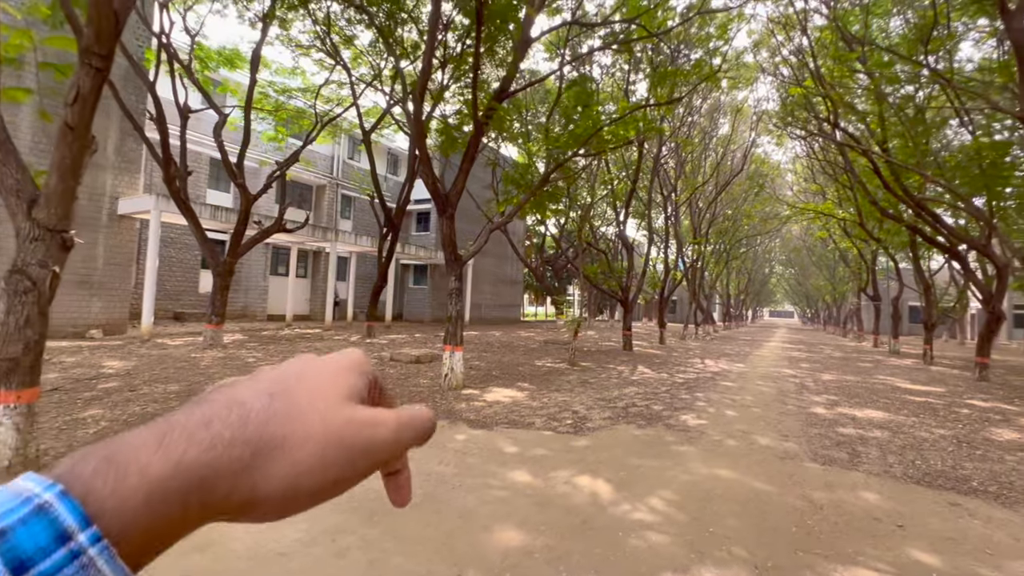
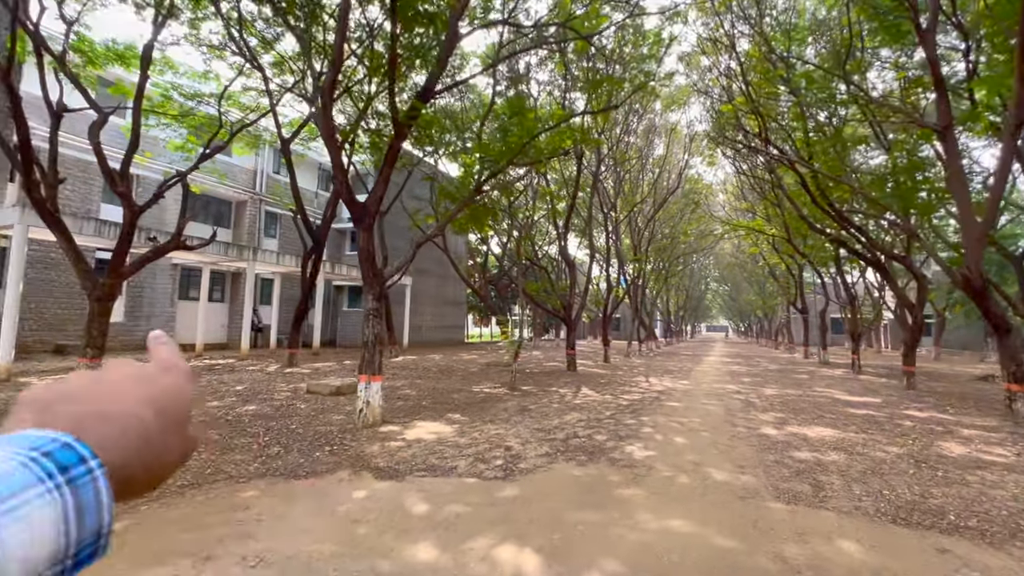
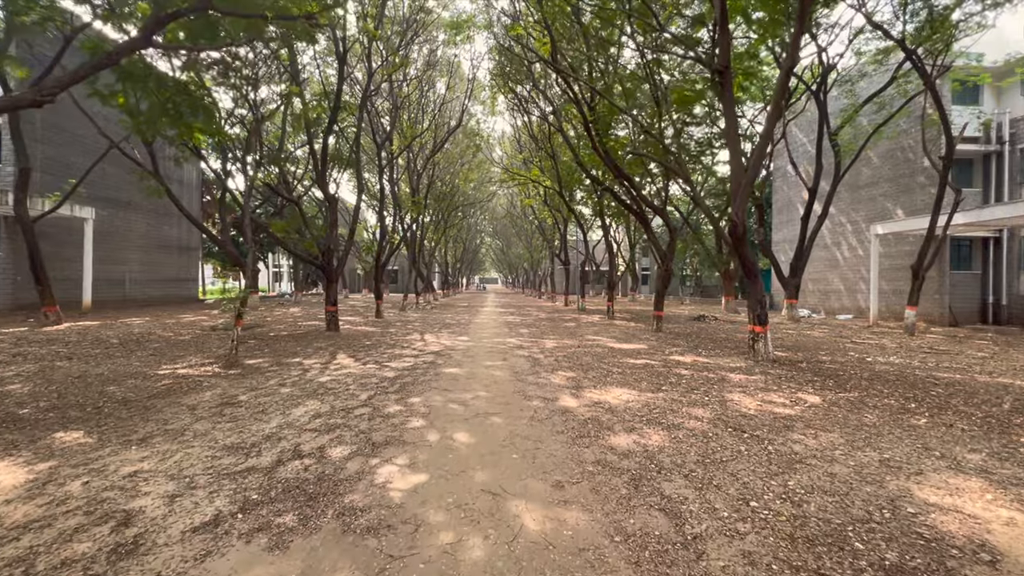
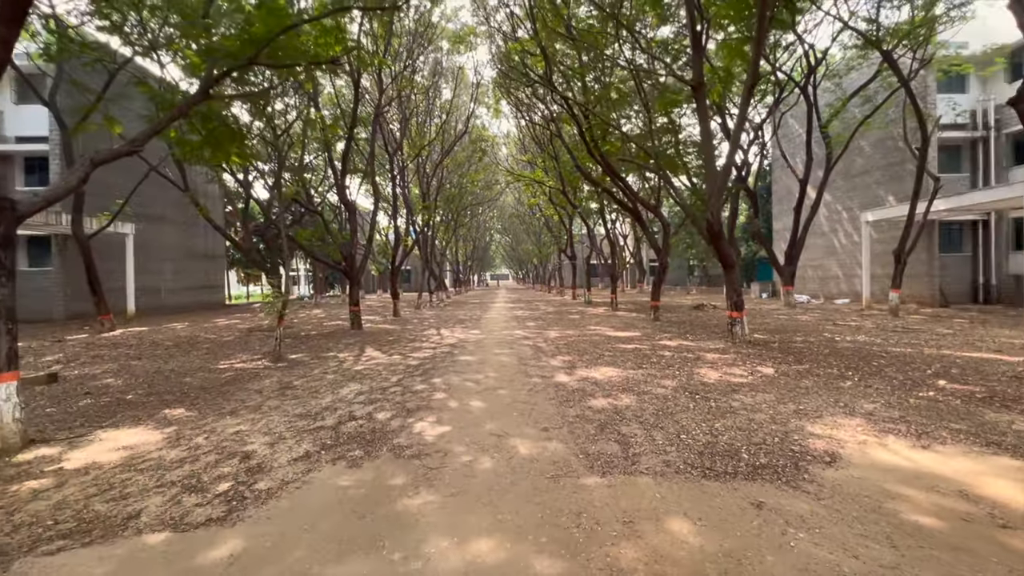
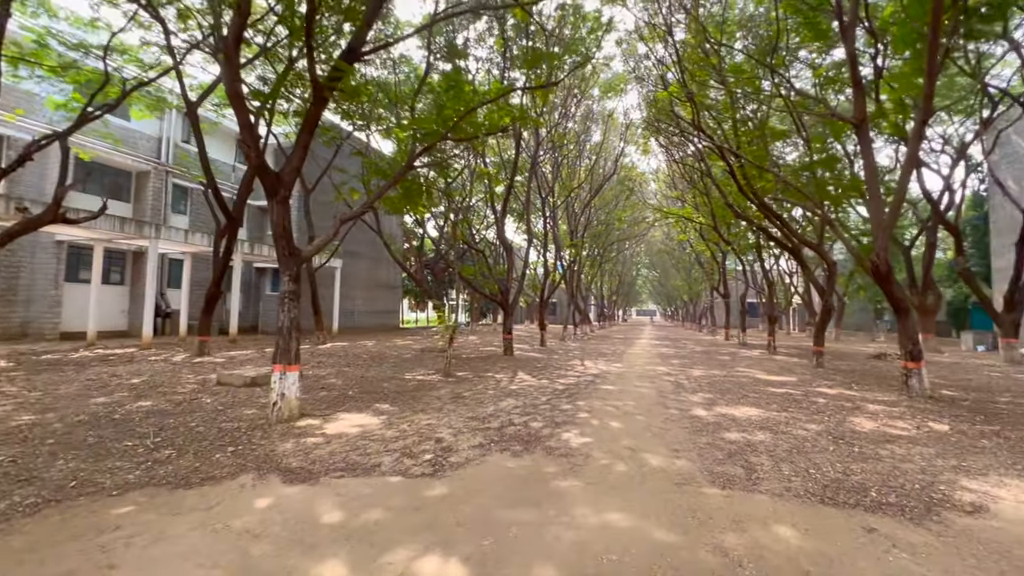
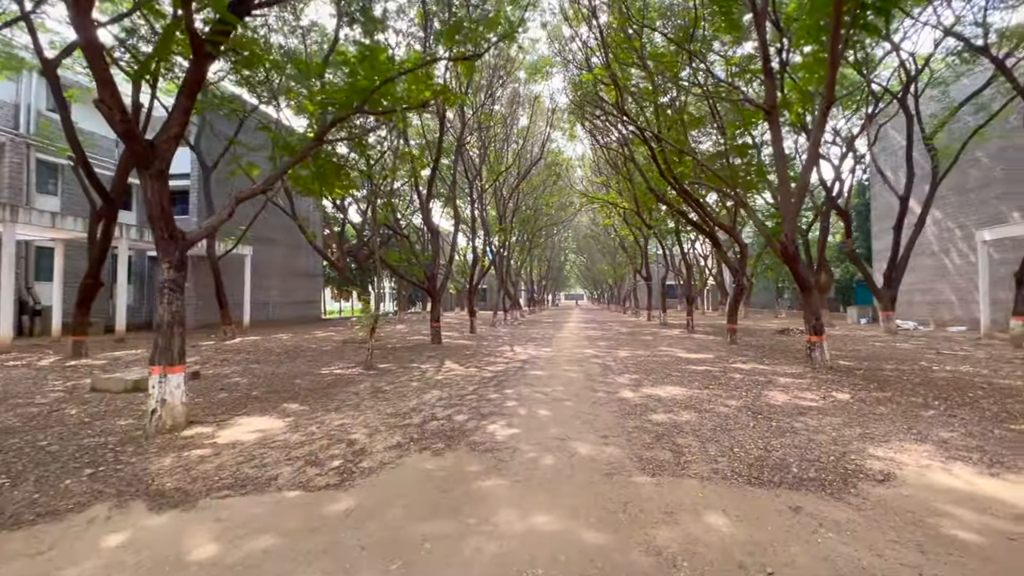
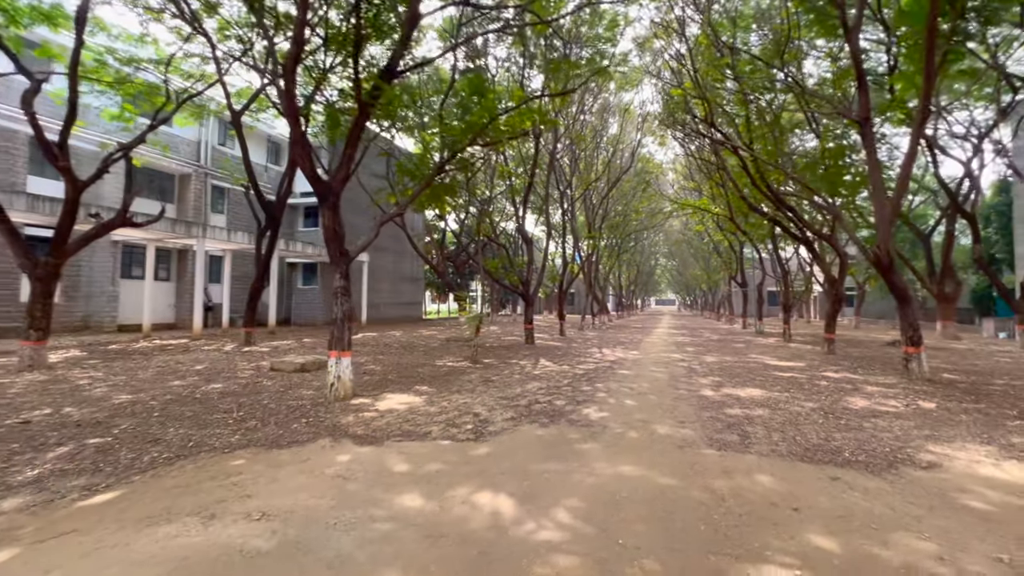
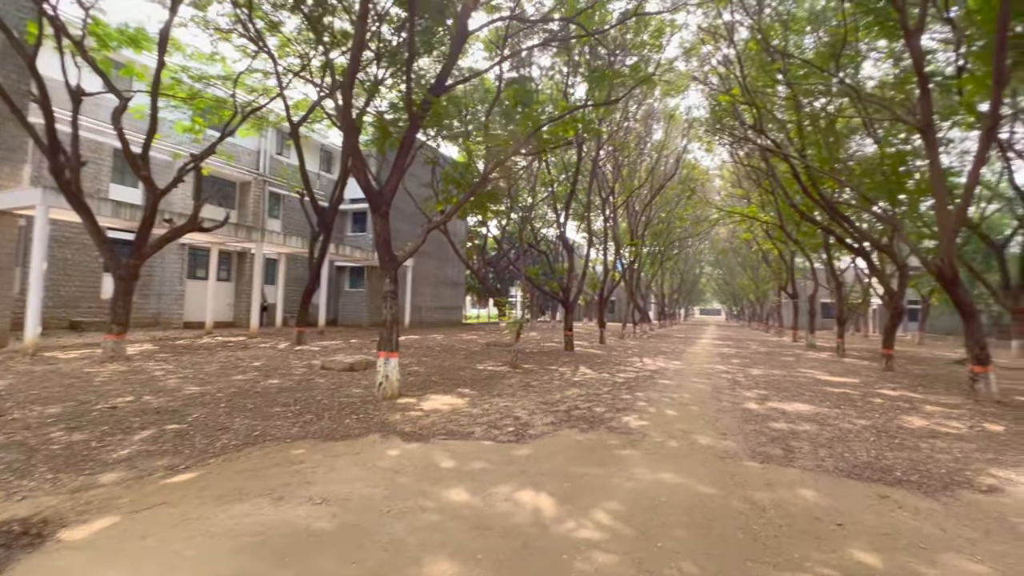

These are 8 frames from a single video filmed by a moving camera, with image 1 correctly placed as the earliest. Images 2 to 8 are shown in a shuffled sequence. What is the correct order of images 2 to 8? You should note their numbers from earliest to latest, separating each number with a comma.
8, 7, 2, 5, 6, 4, 3
